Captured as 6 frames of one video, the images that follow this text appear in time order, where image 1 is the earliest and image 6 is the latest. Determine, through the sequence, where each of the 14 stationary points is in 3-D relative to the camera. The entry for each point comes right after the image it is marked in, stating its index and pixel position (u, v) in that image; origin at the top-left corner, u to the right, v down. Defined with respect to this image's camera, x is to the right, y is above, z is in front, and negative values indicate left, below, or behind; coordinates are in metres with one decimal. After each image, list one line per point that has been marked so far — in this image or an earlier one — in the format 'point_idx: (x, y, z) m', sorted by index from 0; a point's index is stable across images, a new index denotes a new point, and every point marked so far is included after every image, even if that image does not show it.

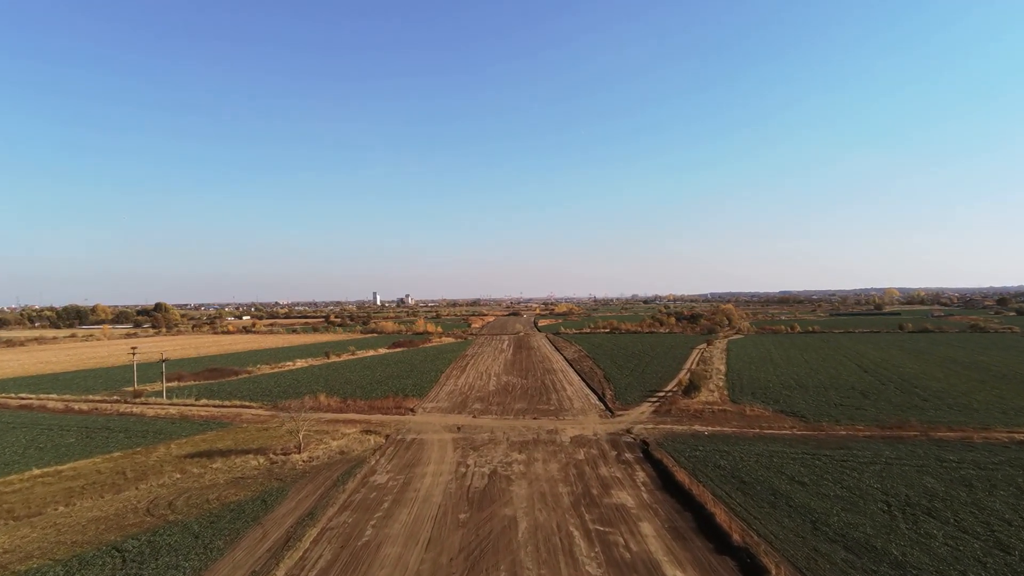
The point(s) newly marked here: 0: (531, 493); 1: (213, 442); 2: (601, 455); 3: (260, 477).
0: (+0.7, -6.9, +14.3) m
1: (-13.5, -7.0, +19.3) m
2: (+3.7, -6.9, +17.7) m
3: (-9.2, -6.9, +15.6) m
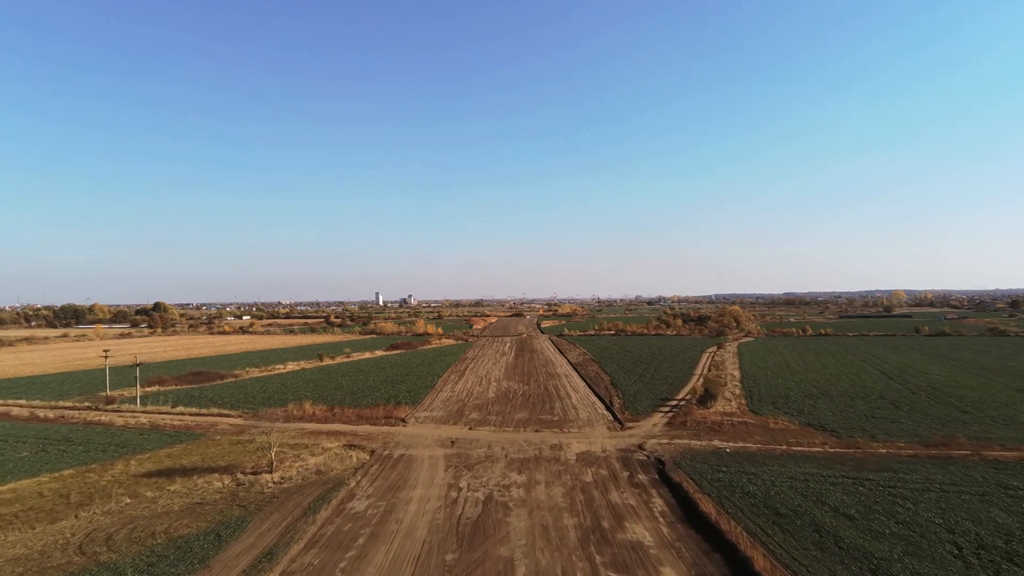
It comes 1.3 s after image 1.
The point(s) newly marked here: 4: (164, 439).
0: (+0.6, -6.9, +12.3) m
1: (-13.6, -6.9, +17.3) m
2: (+3.6, -6.9, +15.6) m
3: (-9.3, -6.9, +13.6) m
4: (-16.1, -7.0, +19.8) m
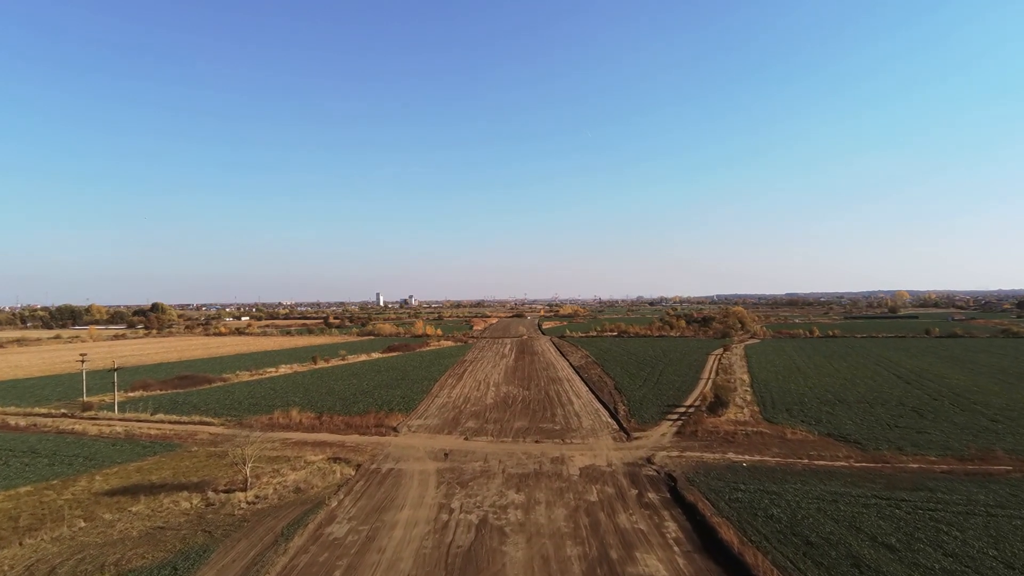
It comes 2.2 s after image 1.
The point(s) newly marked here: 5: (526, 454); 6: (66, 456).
0: (+0.5, -6.9, +10.9) m
1: (-13.7, -7.0, +16.0) m
2: (+3.5, -6.9, +14.2) m
3: (-9.4, -6.9, +12.2) m
4: (-16.2, -7.0, +18.4) m
5: (+0.6, -7.0, +17.9) m
6: (-18.7, -7.0, +17.9) m
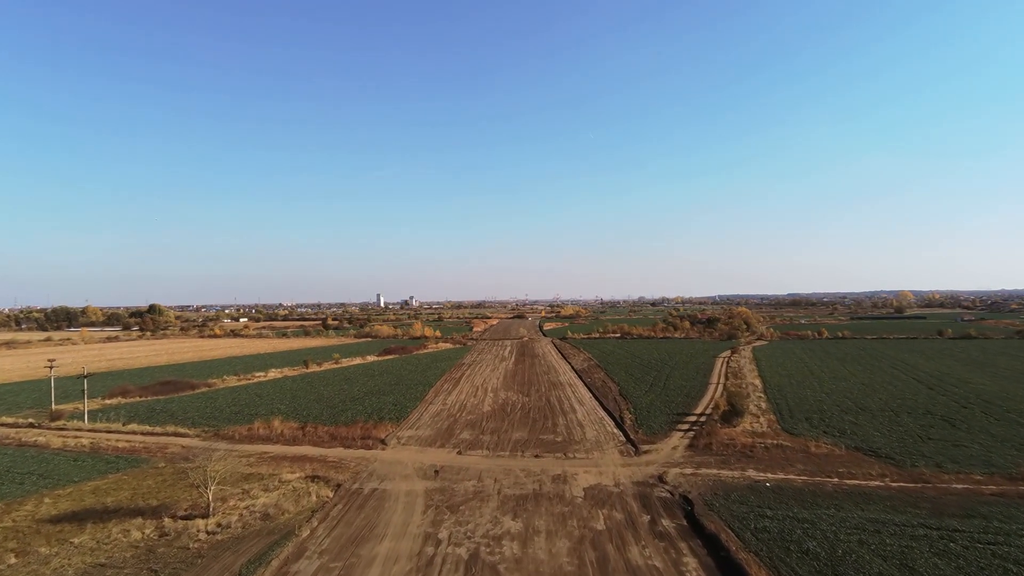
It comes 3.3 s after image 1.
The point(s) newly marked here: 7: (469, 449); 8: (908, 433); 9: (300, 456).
0: (+0.3, -6.9, +9.2) m
1: (-13.8, -7.0, +14.4) m
2: (+3.4, -6.9, +12.6) m
3: (-9.5, -6.9, +10.6) m
4: (-16.3, -7.1, +16.8) m
5: (+0.5, -7.0, +16.3) m
6: (-18.8, -7.1, +16.3) m
7: (-1.9, -7.1, +19.0) m
8: (+18.2, -6.6, +19.6) m
9: (-8.9, -7.0, +18.0) m
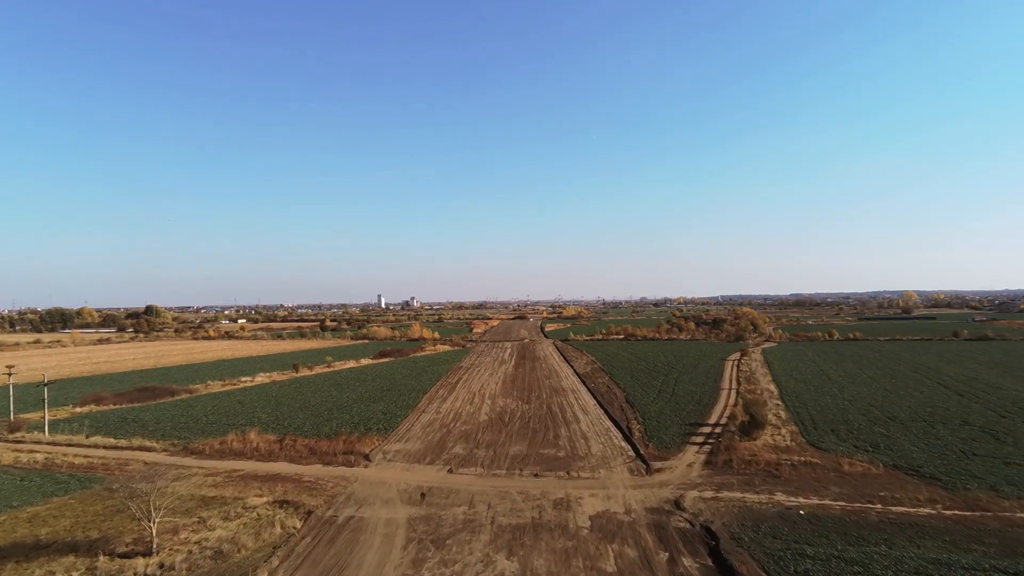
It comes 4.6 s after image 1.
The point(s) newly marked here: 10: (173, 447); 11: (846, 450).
0: (+0.2, -6.8, +7.3) m
1: (-13.9, -7.0, +12.6) m
2: (+3.3, -6.9, +10.7) m
3: (-9.7, -6.8, +8.8) m
4: (-16.4, -7.0, +15.0) m
5: (+0.3, -6.9, +14.4) m
6: (-18.9, -7.1, +14.5) m
7: (-2.0, -7.1, +17.1) m
8: (+18.0, -6.6, +17.6) m
9: (-9.0, -7.0, +16.1) m
10: (-15.2, -7.1, +19.2) m
11: (+13.7, -6.6, +17.5) m
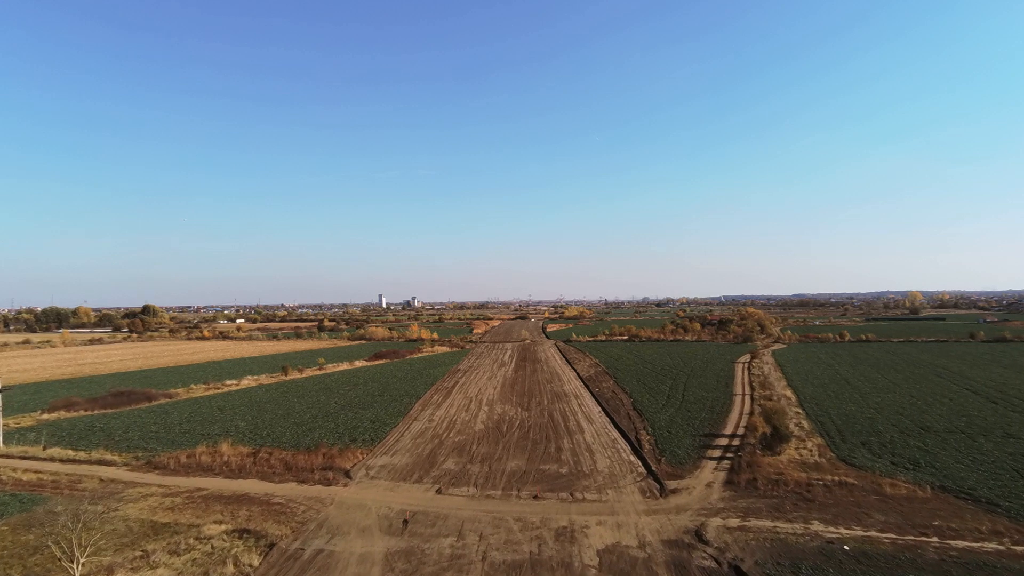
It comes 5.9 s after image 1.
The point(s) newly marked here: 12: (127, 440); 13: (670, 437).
0: (0.0, -6.7, +5.5) m
1: (-14.0, -6.9, +10.8) m
2: (+3.1, -6.8, +8.8) m
3: (-9.8, -6.8, +7.0) m
4: (-16.5, -6.9, +13.3) m
5: (+0.2, -6.8, +12.6) m
6: (-19.1, -7.0, +12.8) m
7: (-2.1, -7.0, +15.3) m
8: (+17.9, -6.5, +15.7) m
9: (-9.1, -6.9, +14.3) m
10: (-15.3, -7.0, +17.4) m
11: (+13.6, -6.6, +15.6) m
12: (-17.8, -7.0, +19.9) m
13: (+7.2, -6.8, +19.4) m
